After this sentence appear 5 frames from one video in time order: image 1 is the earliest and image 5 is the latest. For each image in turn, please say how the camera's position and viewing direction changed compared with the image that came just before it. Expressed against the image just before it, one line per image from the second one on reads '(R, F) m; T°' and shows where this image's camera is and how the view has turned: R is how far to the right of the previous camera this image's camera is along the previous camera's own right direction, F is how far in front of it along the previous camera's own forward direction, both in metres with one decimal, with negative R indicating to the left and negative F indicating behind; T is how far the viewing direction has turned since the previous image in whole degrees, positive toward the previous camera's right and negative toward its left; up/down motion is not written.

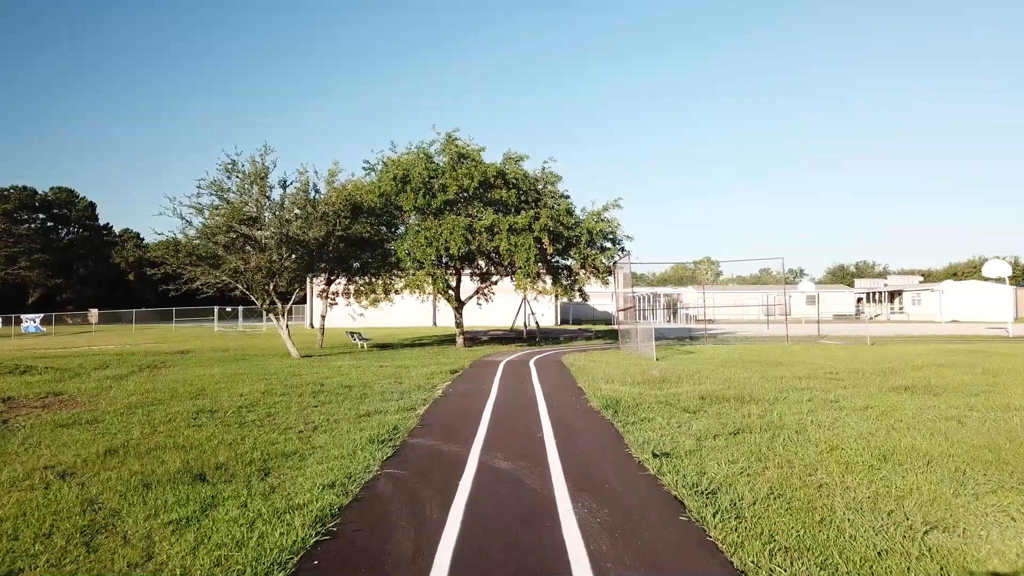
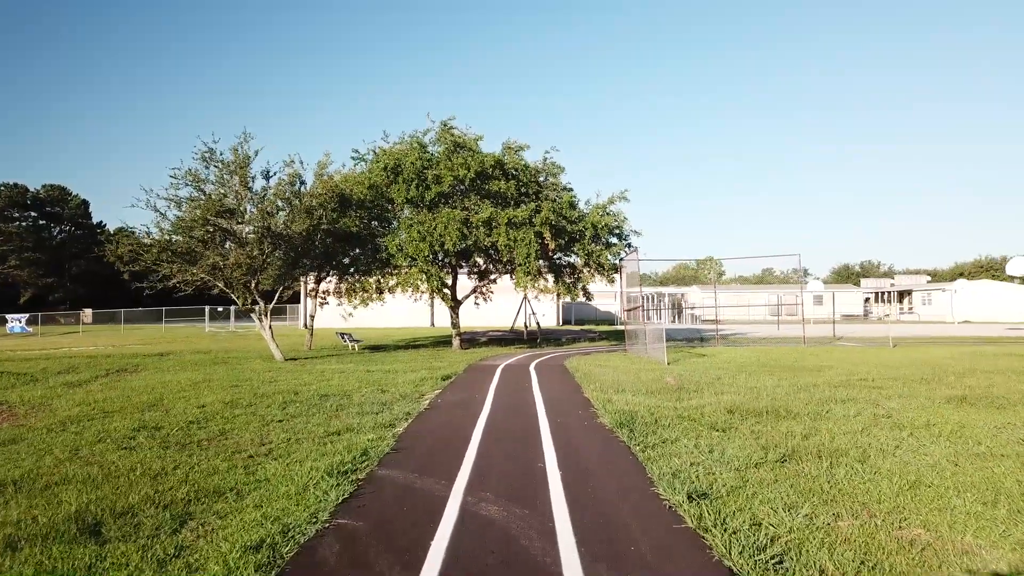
(+0.1, +1.6) m; 0°
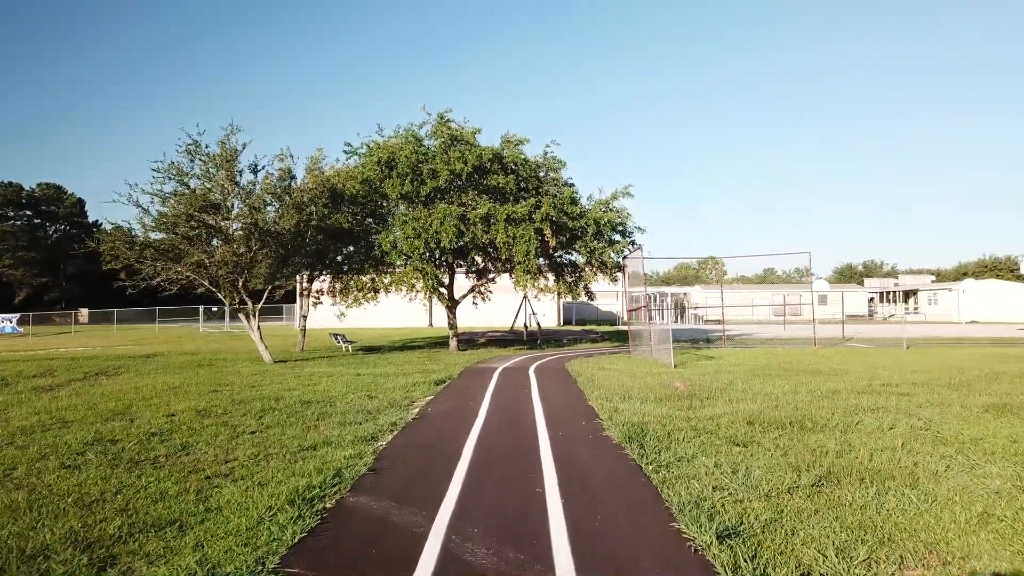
(+0.1, +0.9) m; 0°
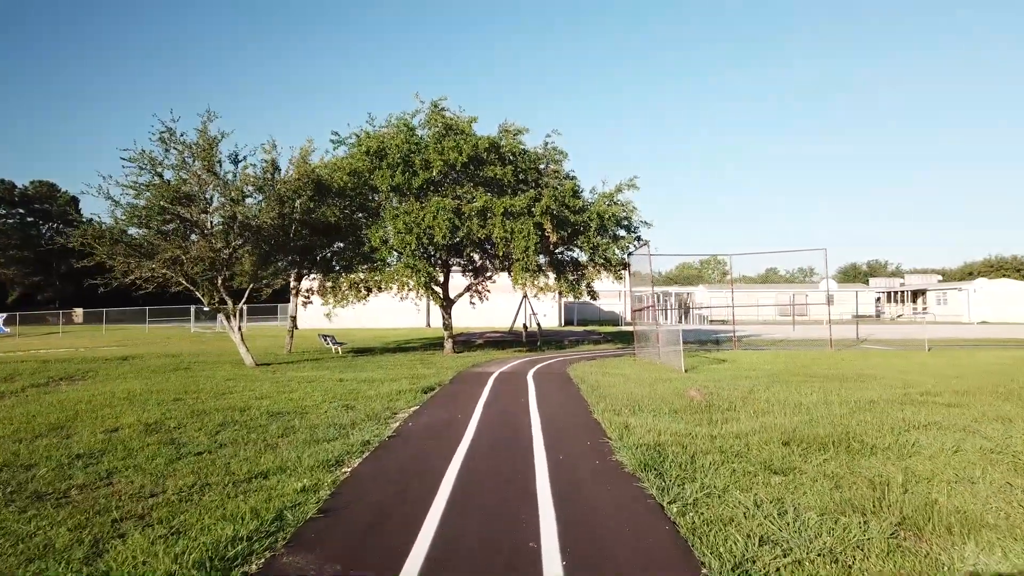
(+0.1, +1.4) m; 0°
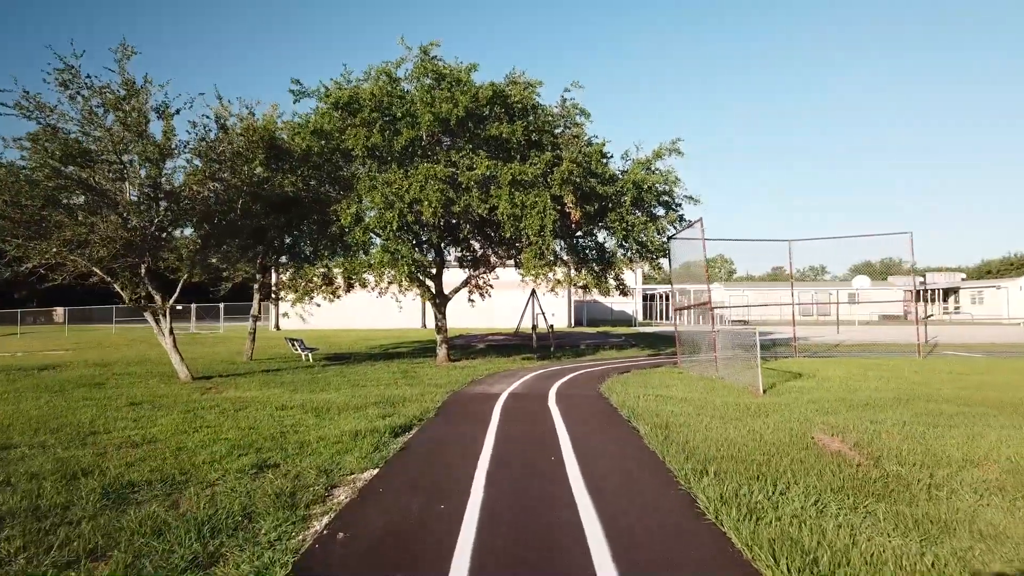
(-0.2, +4.6) m; 0°
